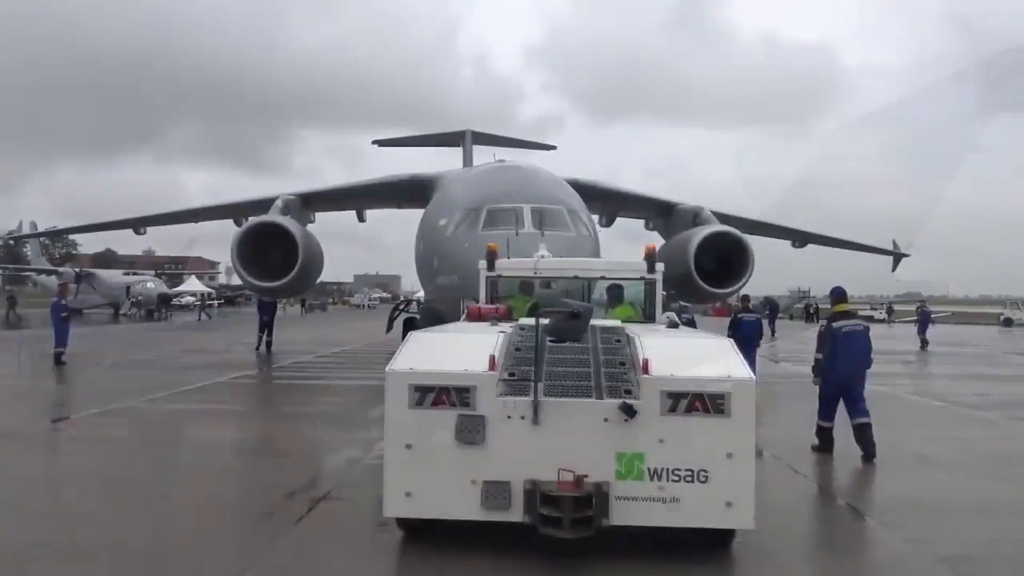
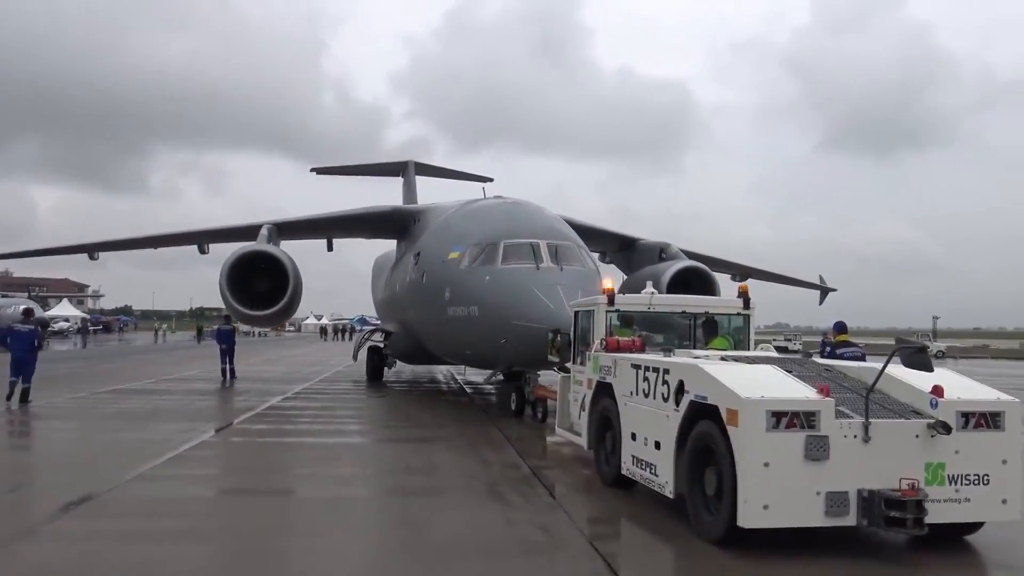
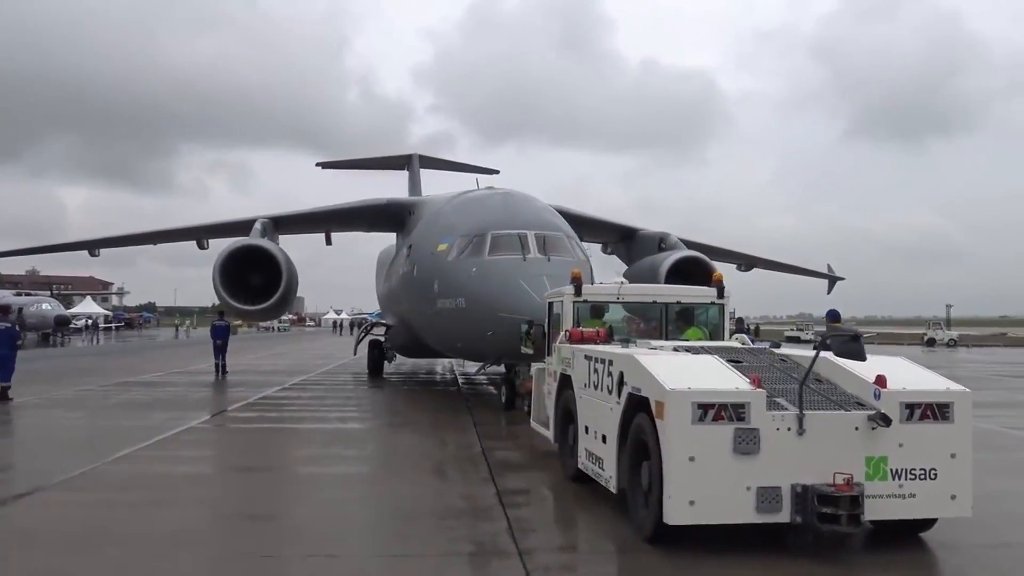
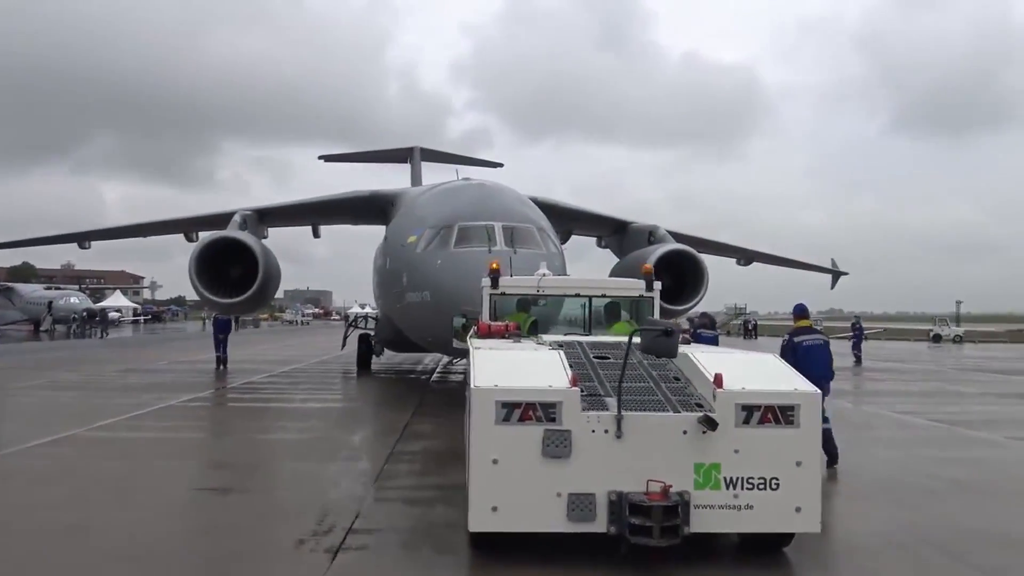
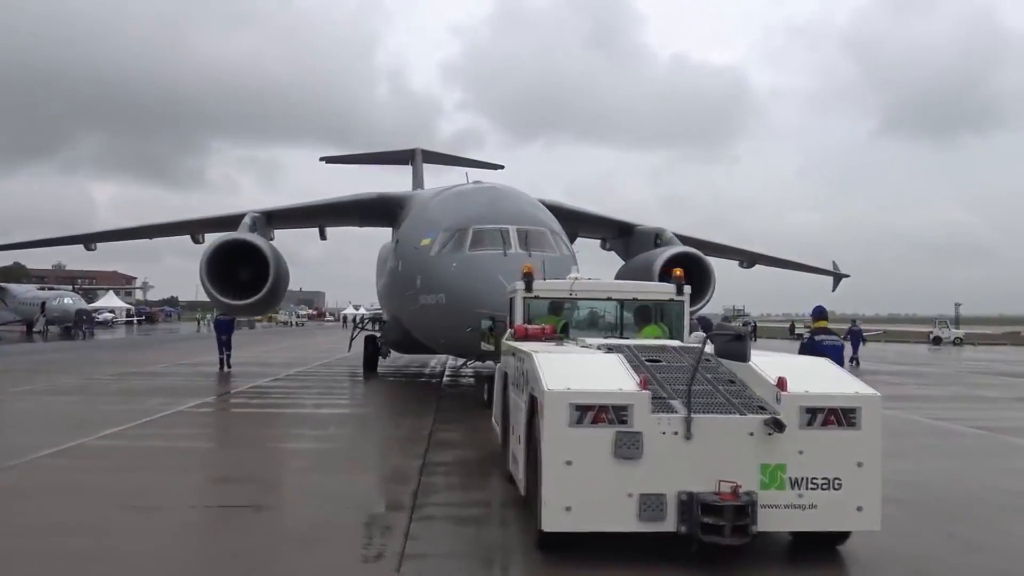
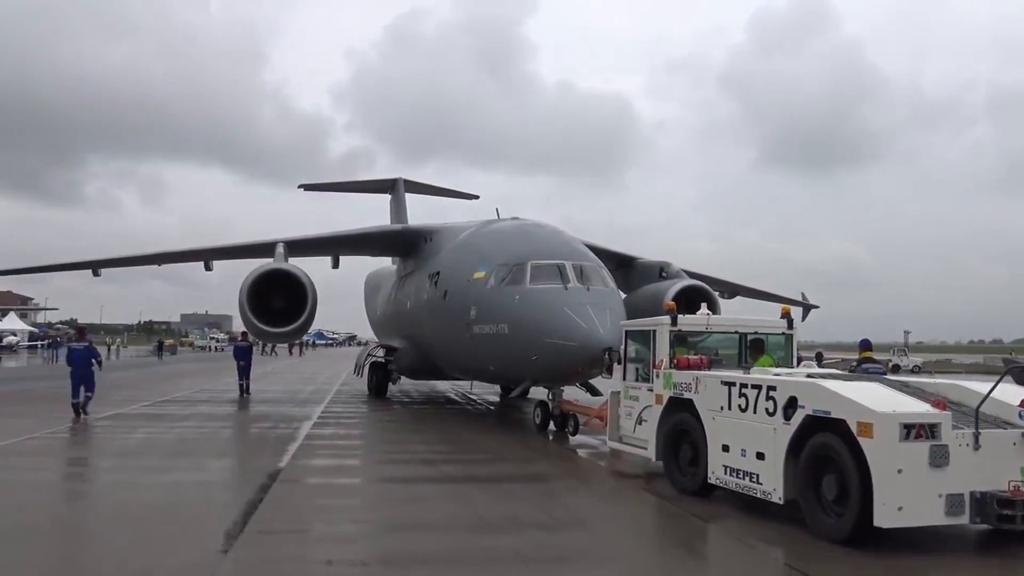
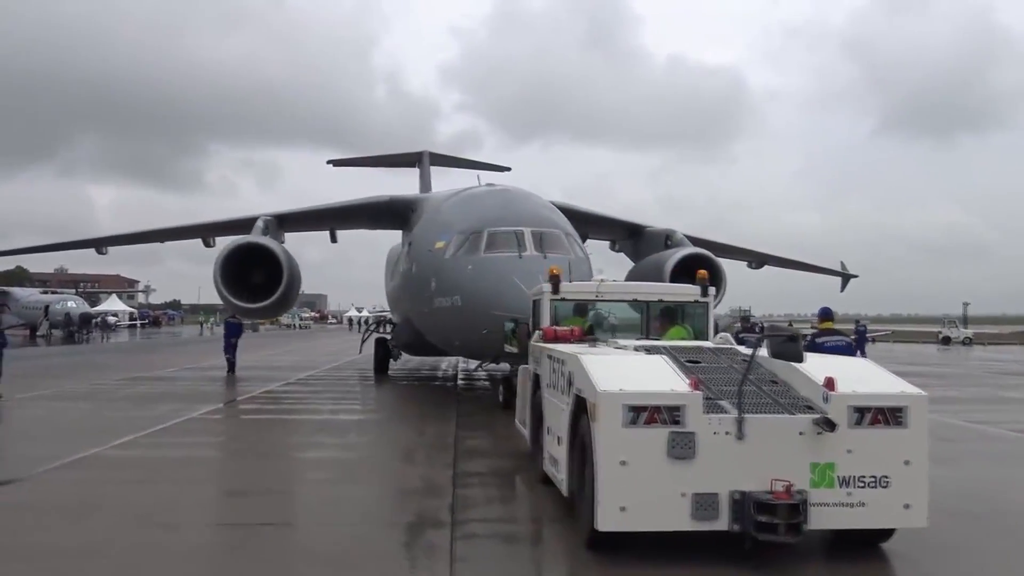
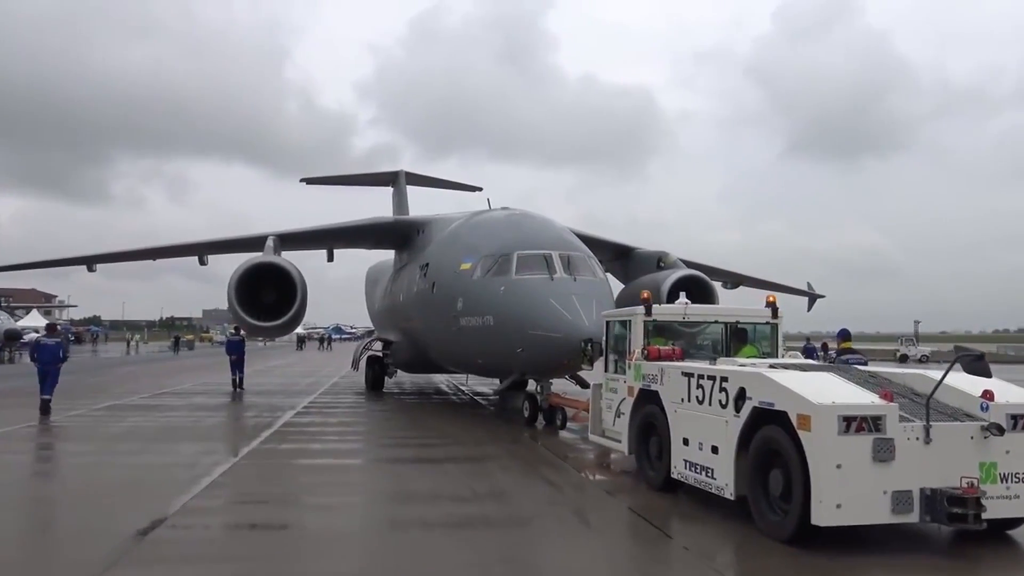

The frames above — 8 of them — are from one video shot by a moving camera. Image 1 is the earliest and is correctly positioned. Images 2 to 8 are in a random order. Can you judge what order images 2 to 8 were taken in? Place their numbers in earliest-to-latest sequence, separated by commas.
4, 5, 7, 3, 2, 8, 6
